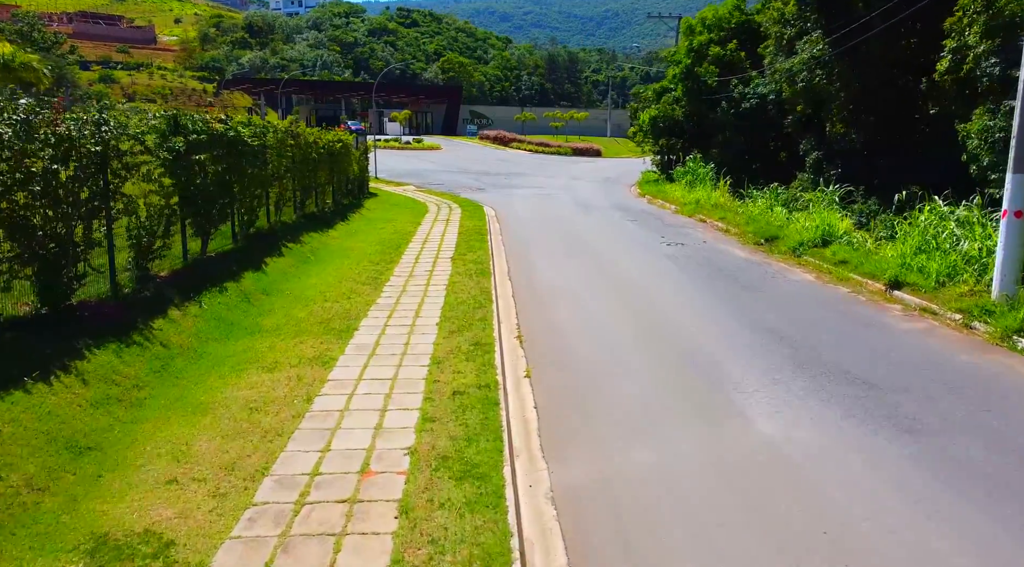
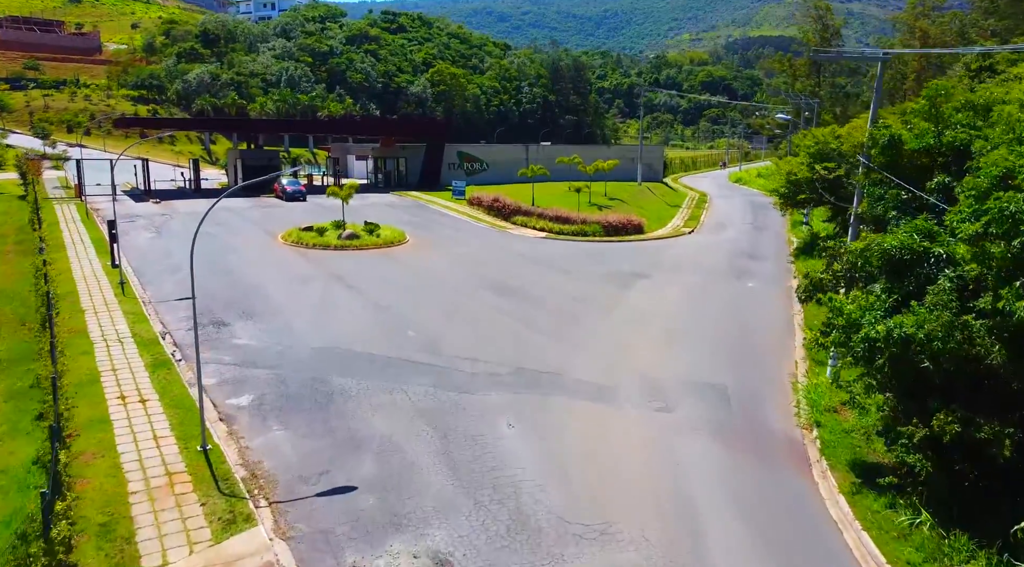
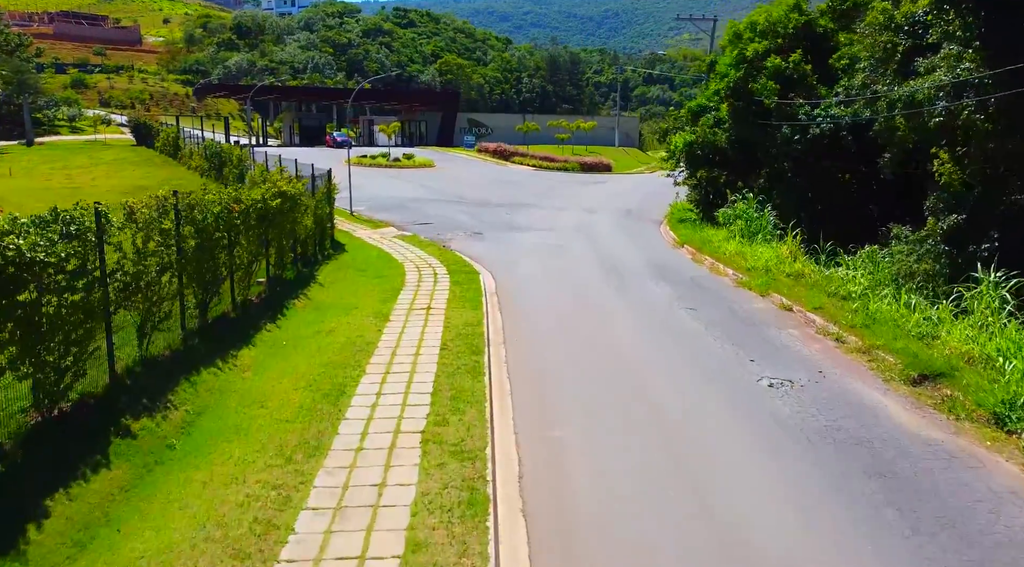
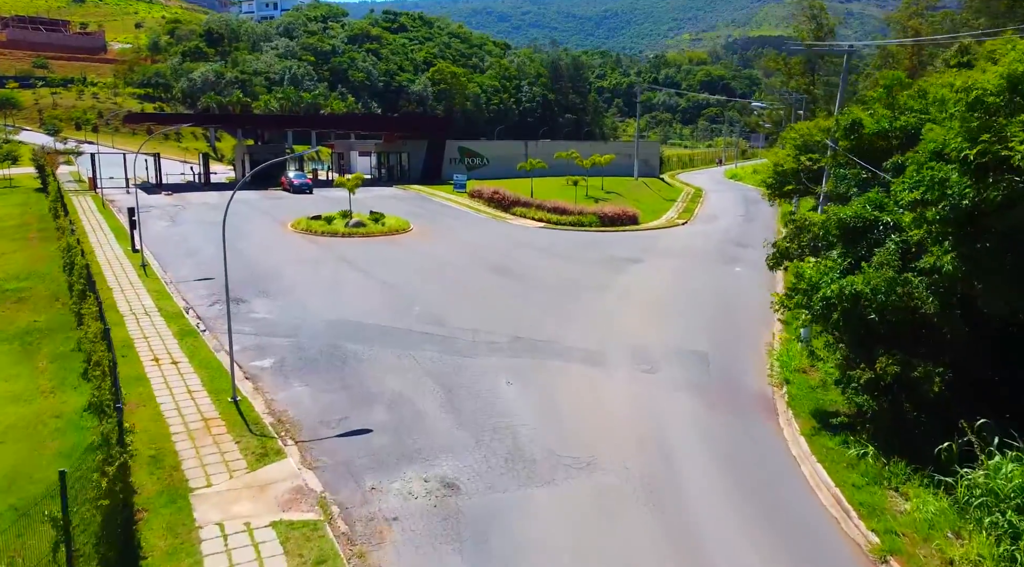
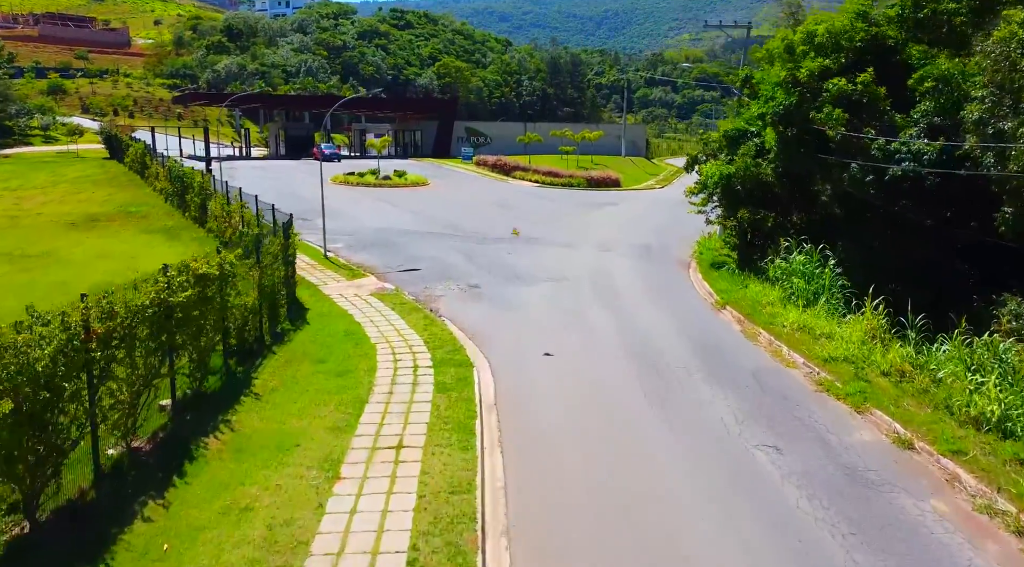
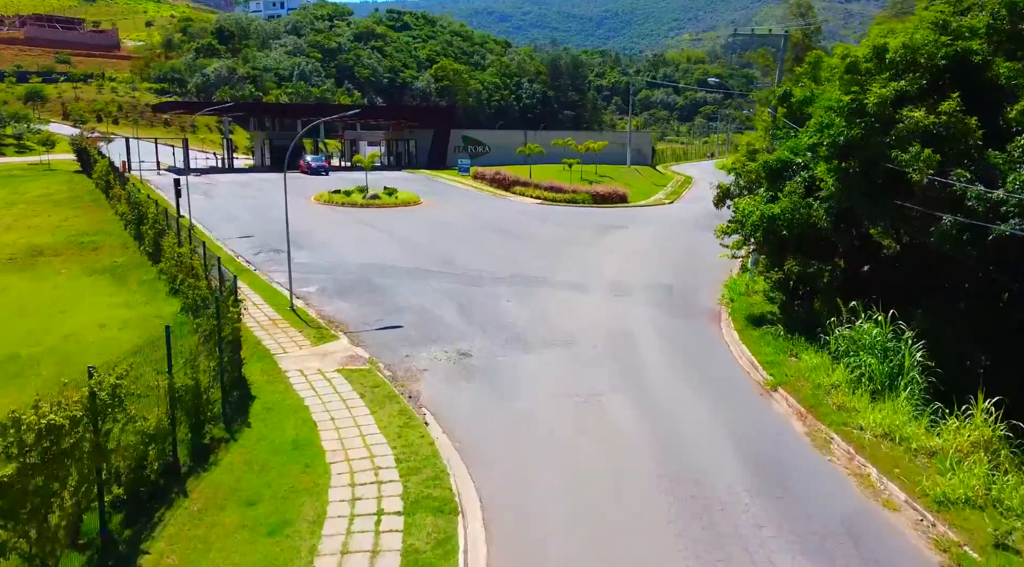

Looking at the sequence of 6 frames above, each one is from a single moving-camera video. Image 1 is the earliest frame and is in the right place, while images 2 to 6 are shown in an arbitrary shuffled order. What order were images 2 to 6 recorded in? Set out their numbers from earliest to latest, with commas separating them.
3, 5, 6, 4, 2
